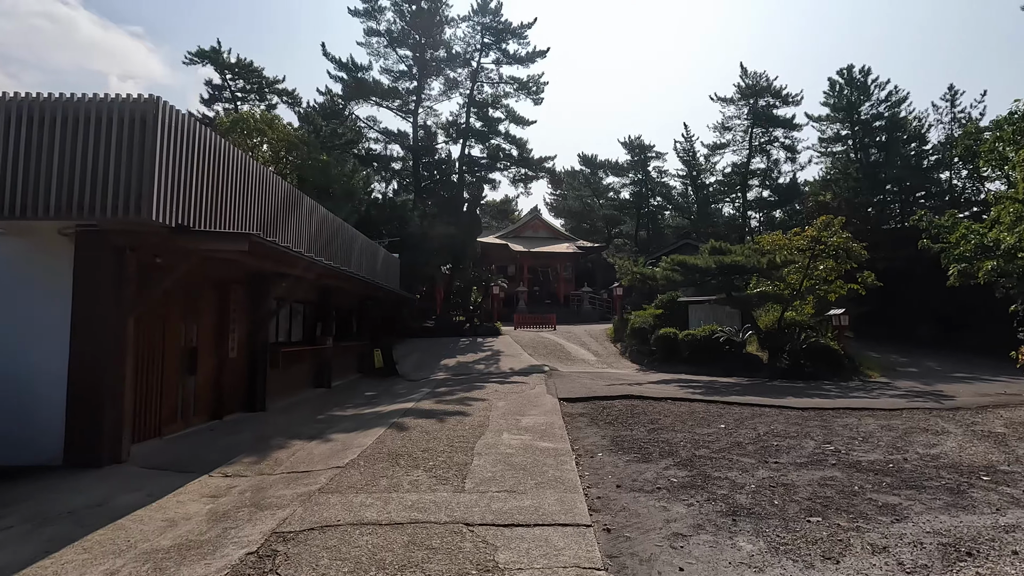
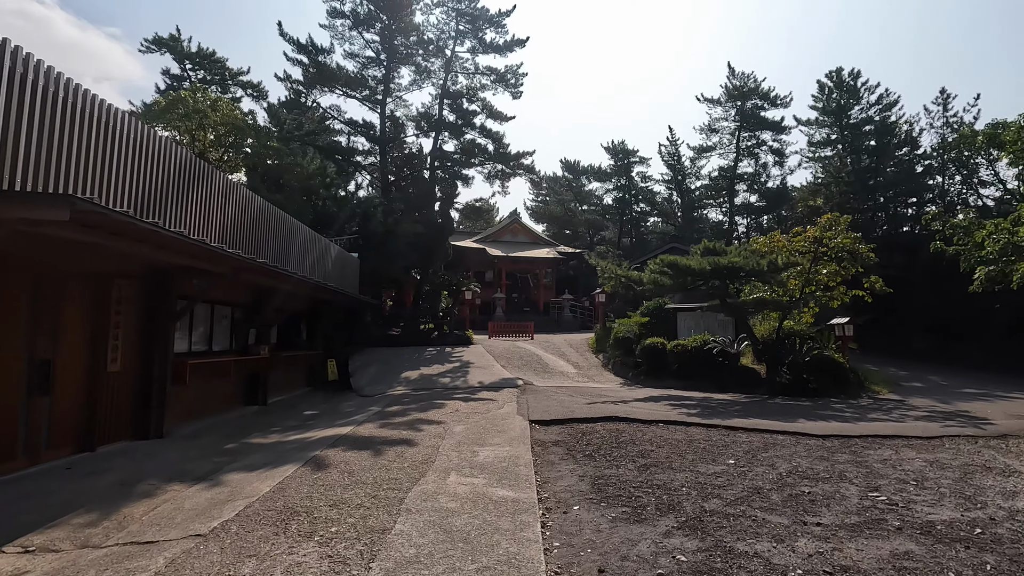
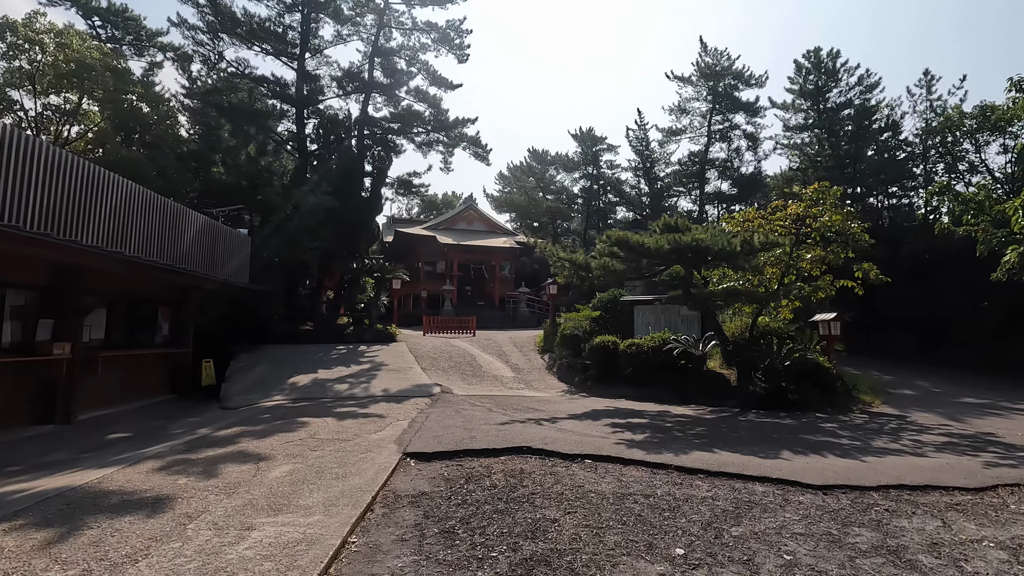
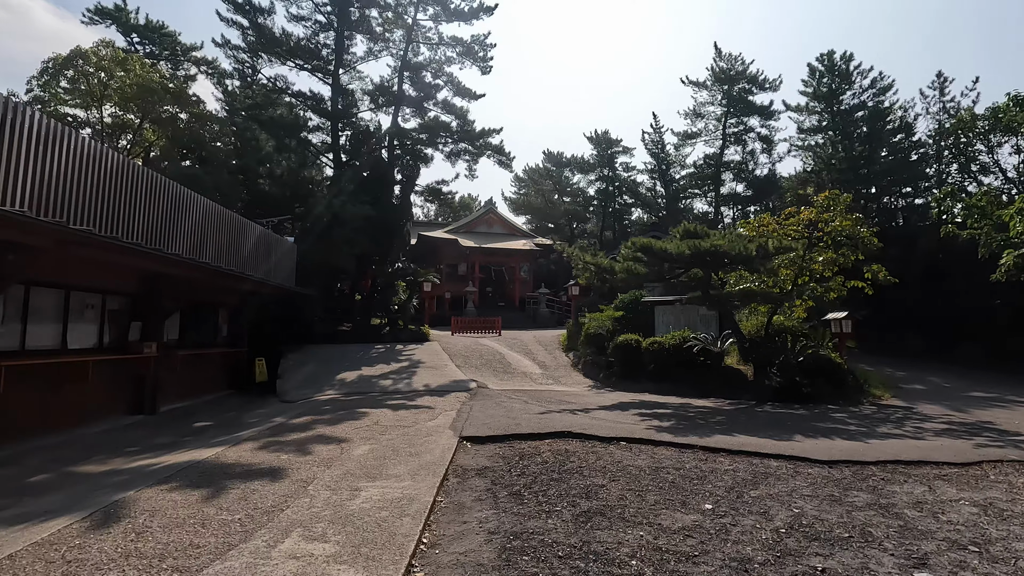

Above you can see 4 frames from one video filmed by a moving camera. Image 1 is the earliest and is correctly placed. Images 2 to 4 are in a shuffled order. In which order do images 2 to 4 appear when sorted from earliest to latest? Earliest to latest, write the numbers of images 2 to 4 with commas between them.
2, 4, 3
